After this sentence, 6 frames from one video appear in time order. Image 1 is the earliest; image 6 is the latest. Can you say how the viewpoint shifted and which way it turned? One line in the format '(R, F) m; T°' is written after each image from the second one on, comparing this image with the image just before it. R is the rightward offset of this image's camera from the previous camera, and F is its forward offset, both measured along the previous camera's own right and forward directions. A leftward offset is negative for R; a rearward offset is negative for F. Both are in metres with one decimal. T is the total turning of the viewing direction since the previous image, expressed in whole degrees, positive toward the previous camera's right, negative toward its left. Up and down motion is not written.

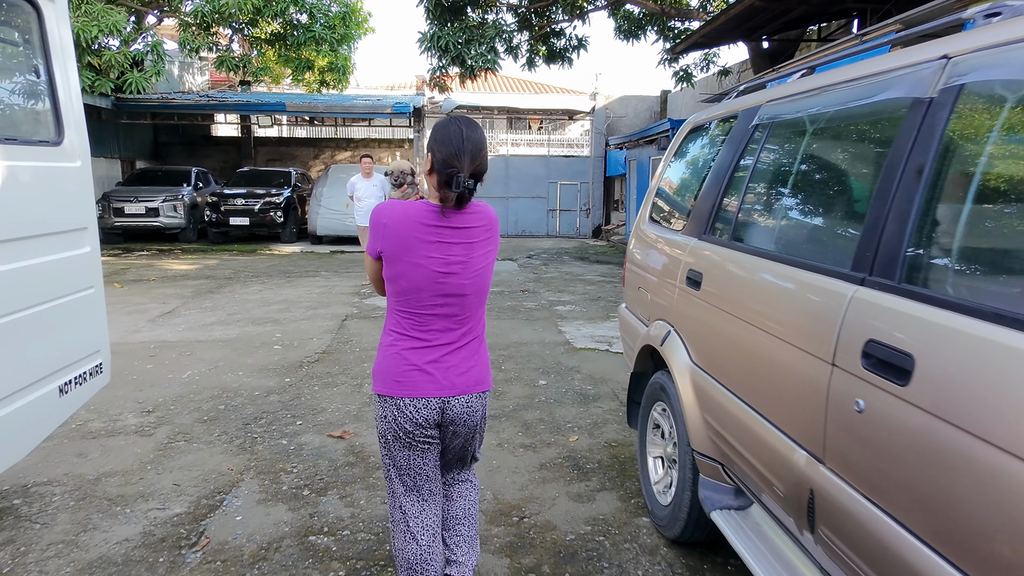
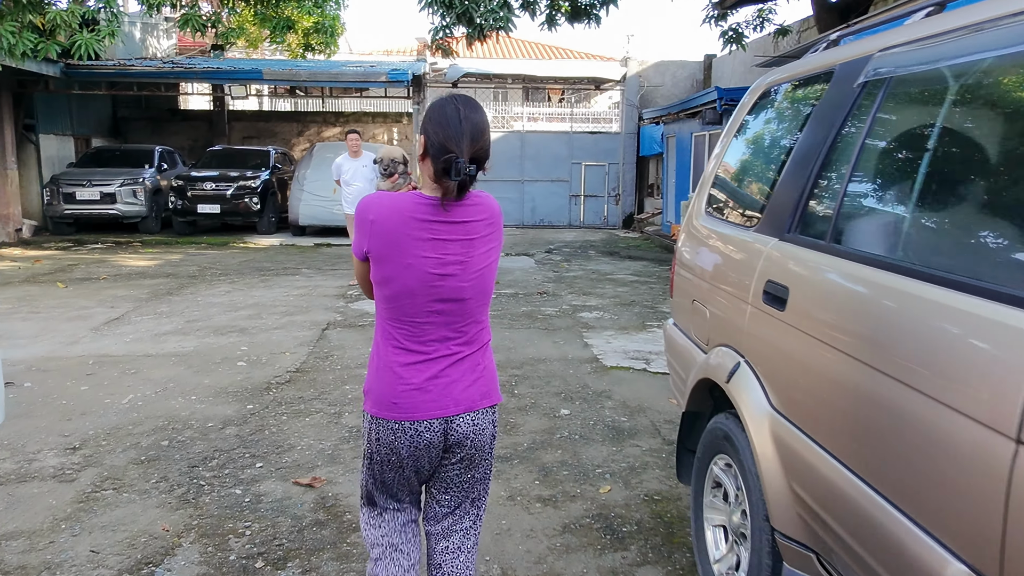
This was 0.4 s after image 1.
(-0.1, +0.6) m; +2°
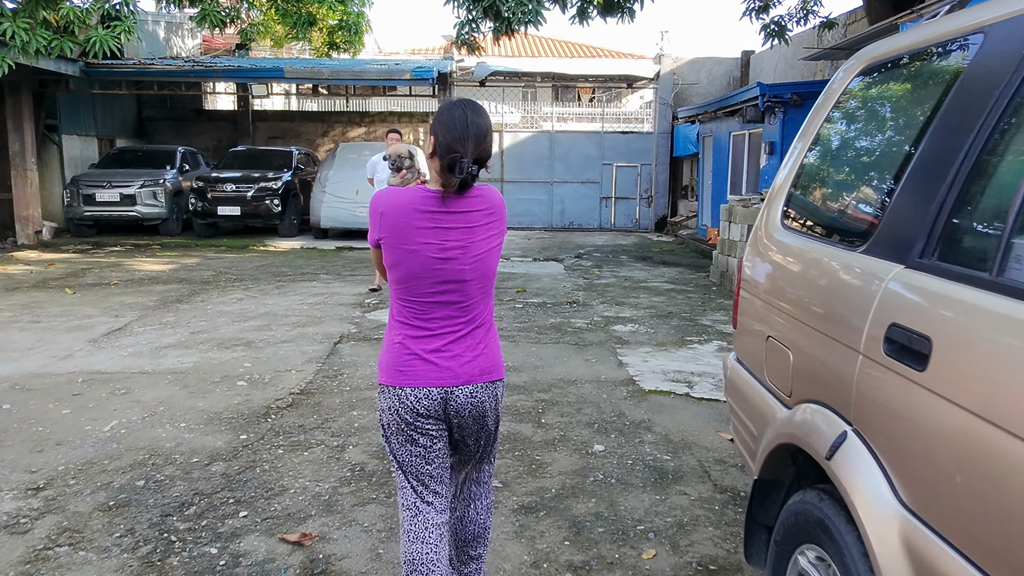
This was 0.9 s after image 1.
(0.0, +0.5) m; -2°
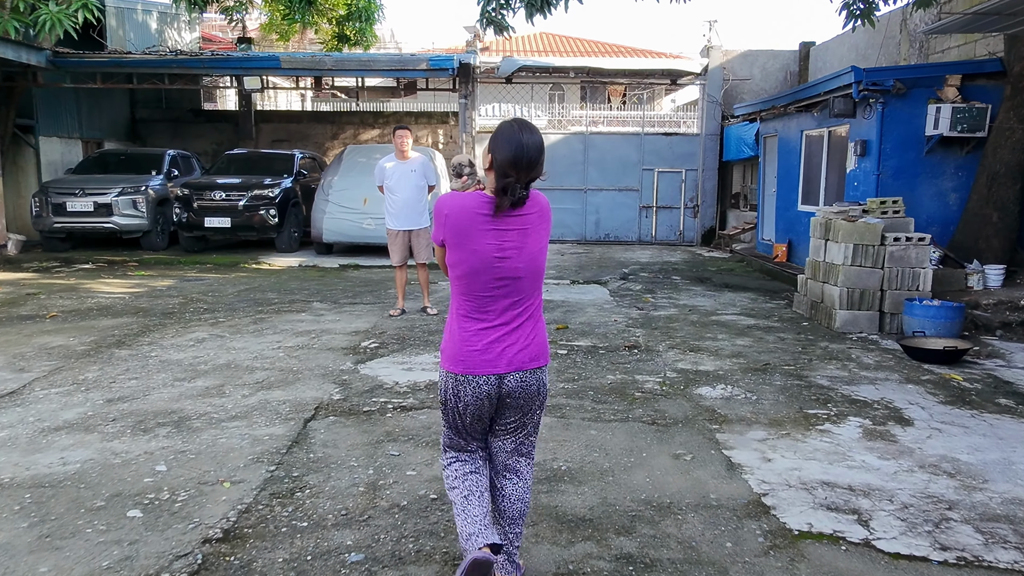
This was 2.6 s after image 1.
(-0.2, +1.7) m; -2°
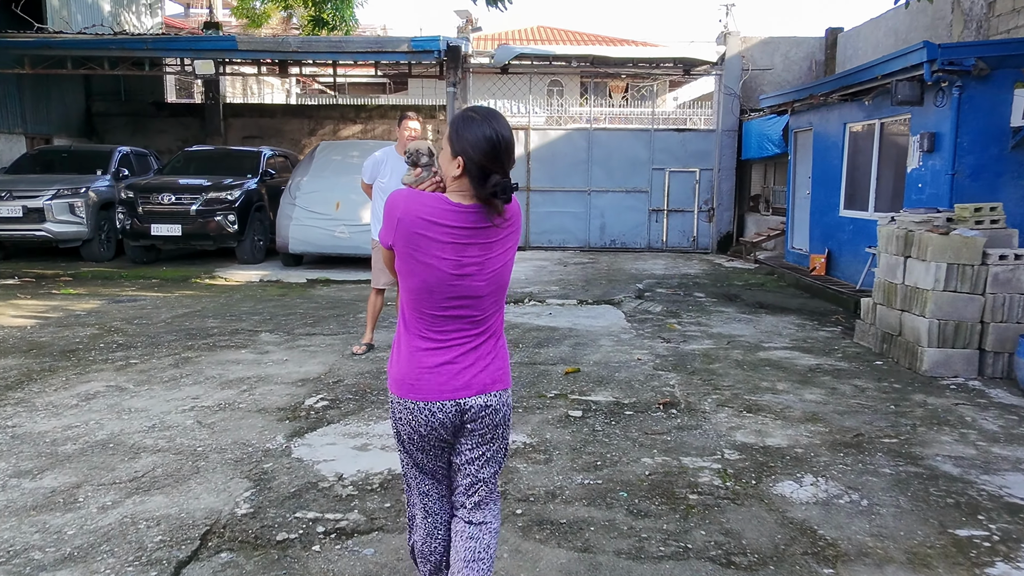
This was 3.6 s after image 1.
(0.0, +1.4) m; 0°
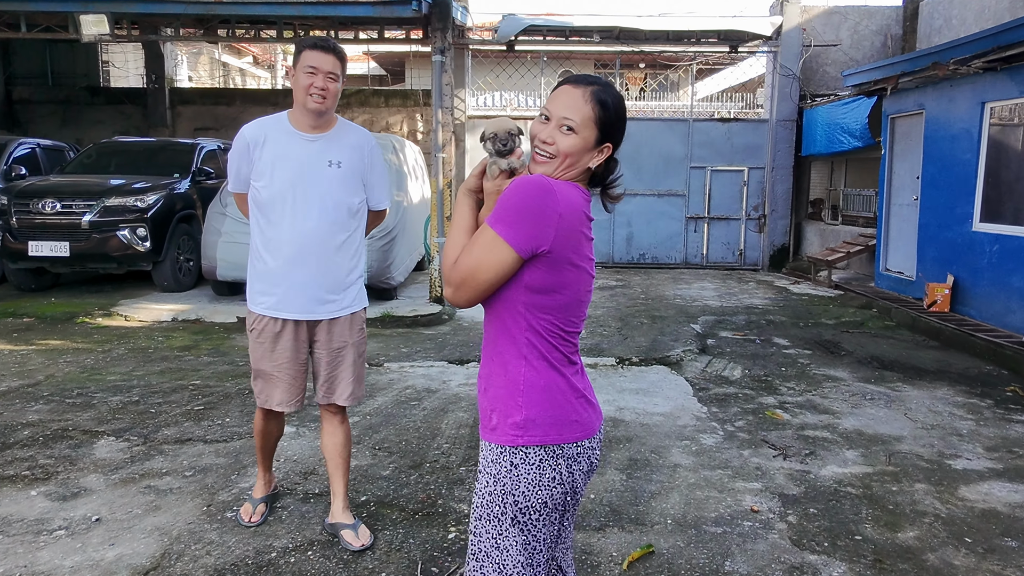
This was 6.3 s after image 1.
(0.0, +2.4) m; -1°
